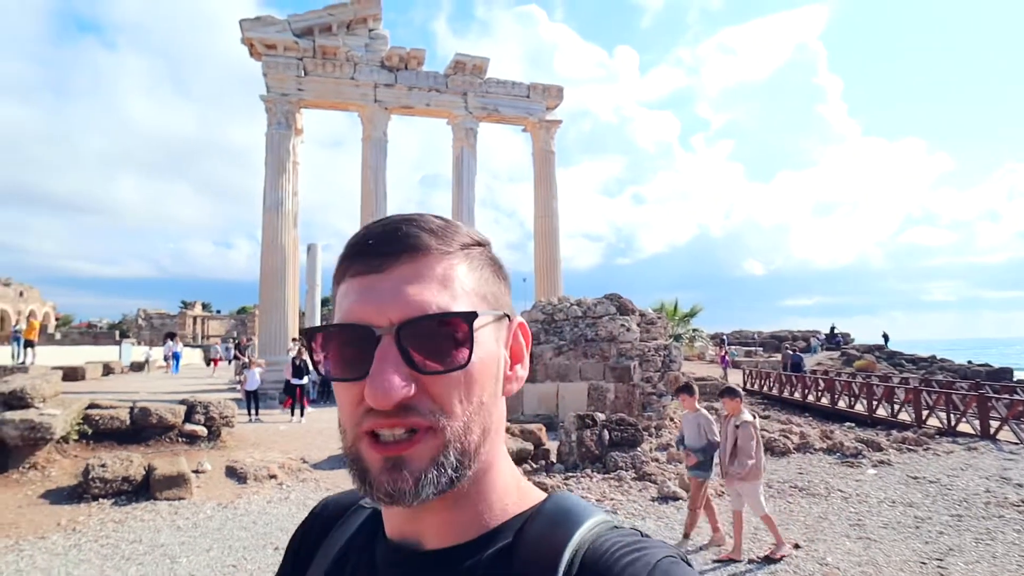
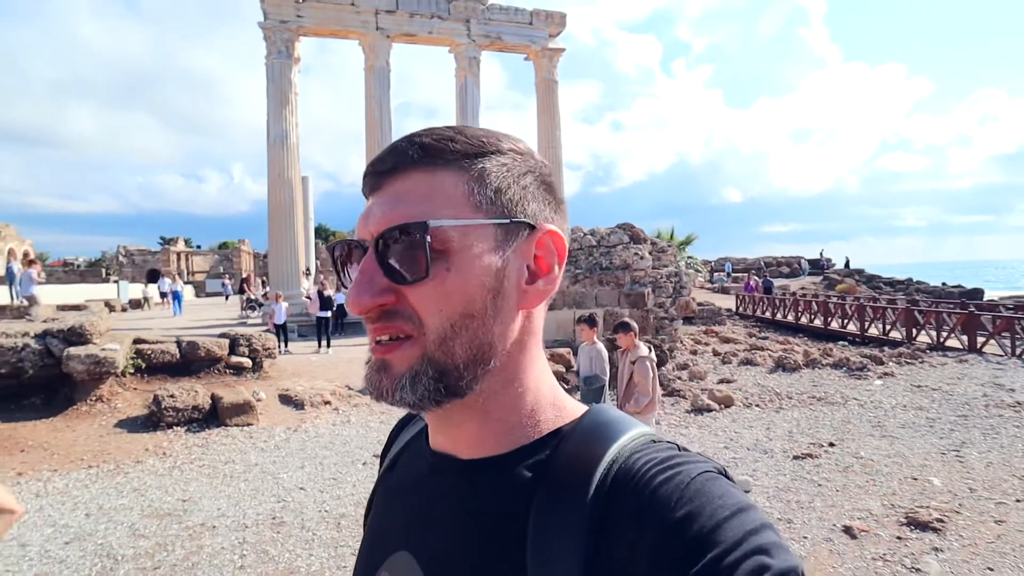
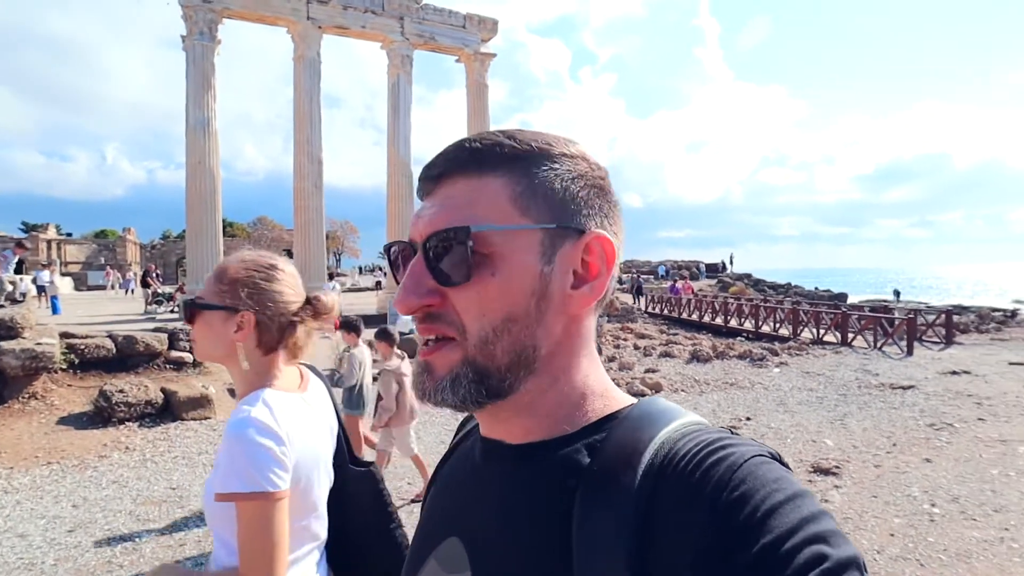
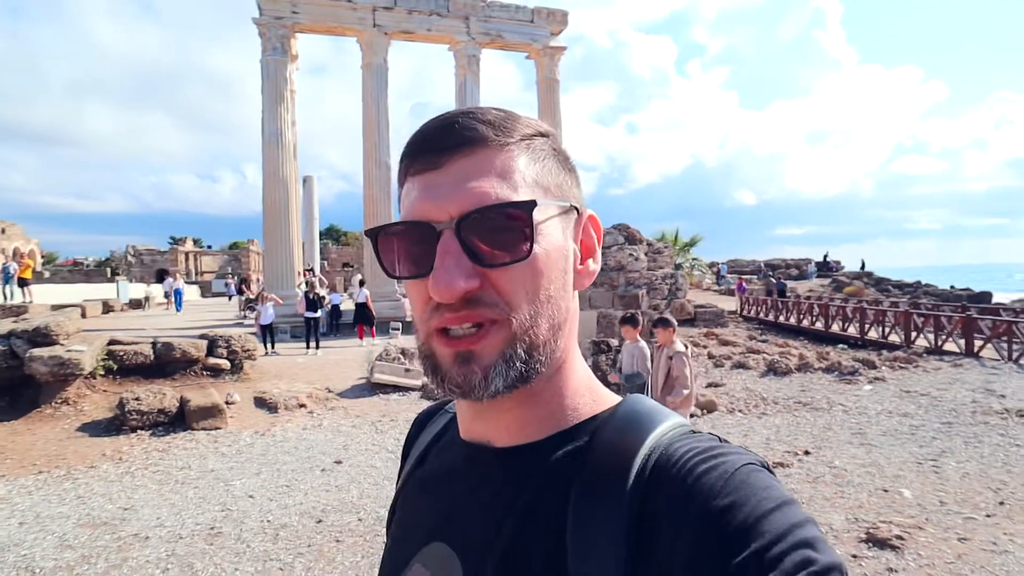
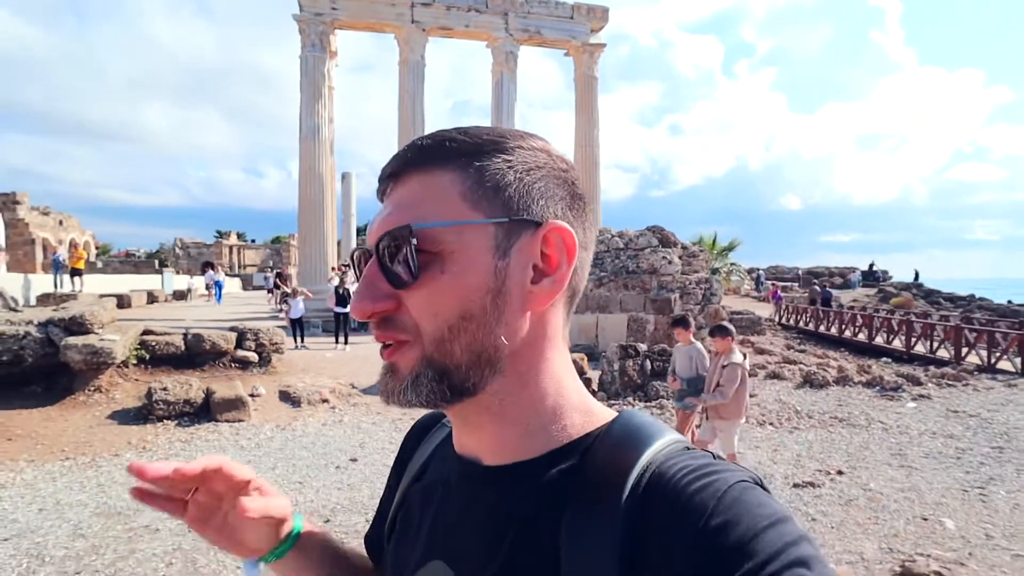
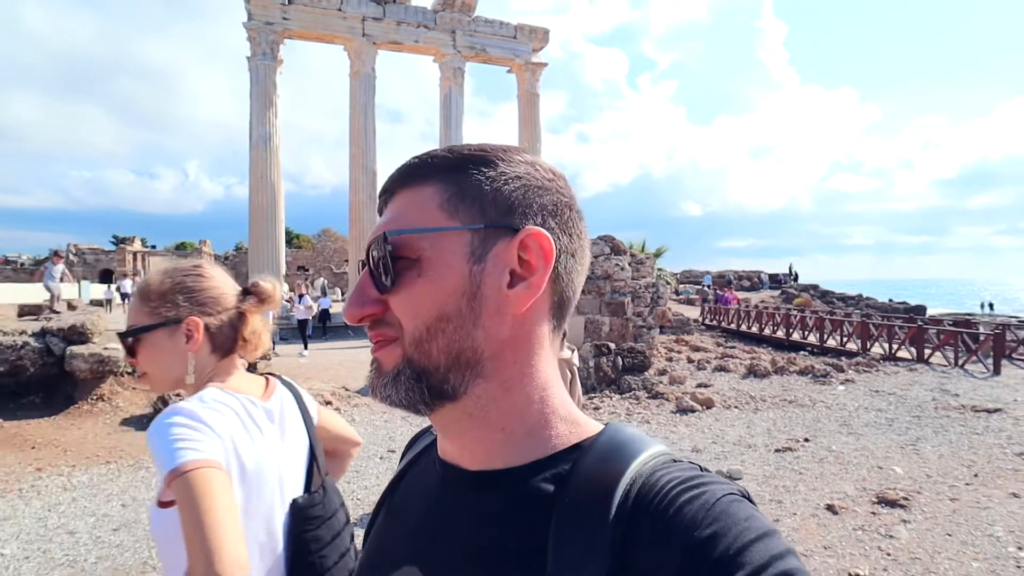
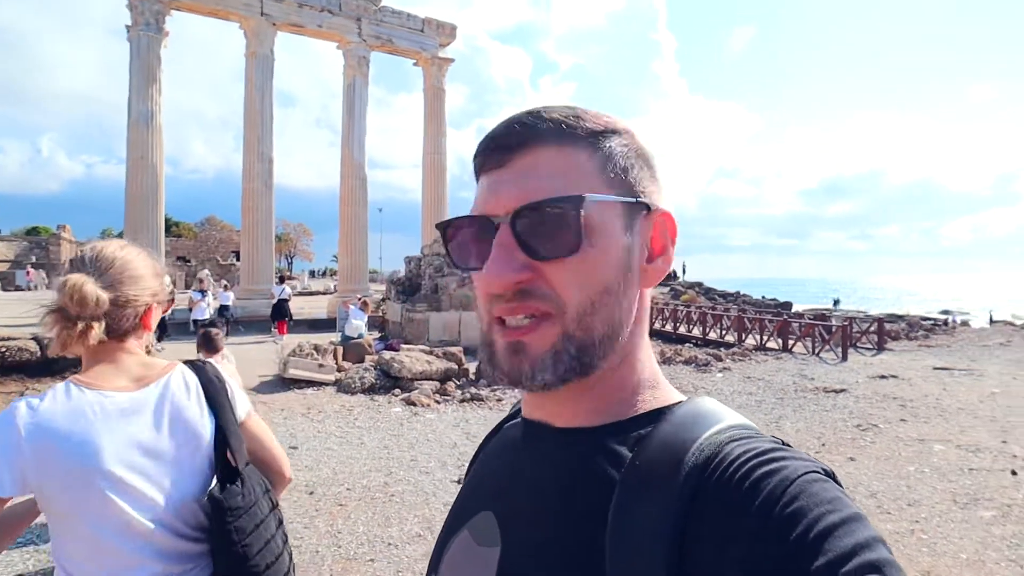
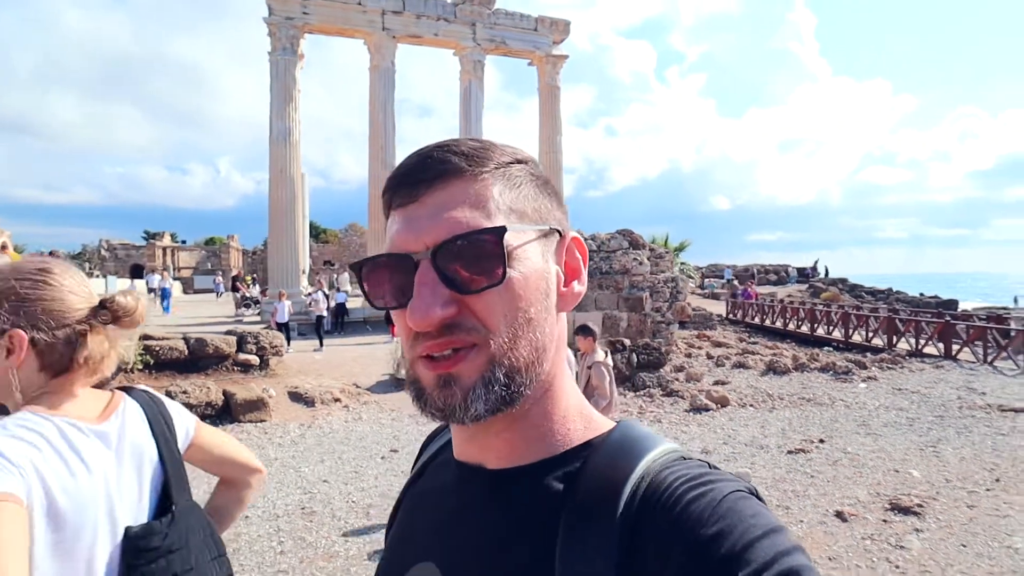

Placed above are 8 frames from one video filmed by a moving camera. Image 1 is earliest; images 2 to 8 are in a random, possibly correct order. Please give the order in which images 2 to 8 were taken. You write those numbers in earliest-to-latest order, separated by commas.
5, 4, 2, 8, 6, 3, 7
